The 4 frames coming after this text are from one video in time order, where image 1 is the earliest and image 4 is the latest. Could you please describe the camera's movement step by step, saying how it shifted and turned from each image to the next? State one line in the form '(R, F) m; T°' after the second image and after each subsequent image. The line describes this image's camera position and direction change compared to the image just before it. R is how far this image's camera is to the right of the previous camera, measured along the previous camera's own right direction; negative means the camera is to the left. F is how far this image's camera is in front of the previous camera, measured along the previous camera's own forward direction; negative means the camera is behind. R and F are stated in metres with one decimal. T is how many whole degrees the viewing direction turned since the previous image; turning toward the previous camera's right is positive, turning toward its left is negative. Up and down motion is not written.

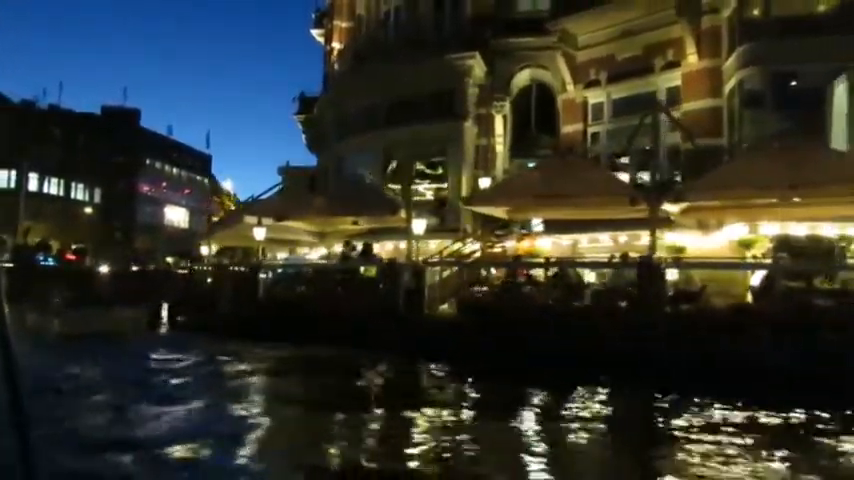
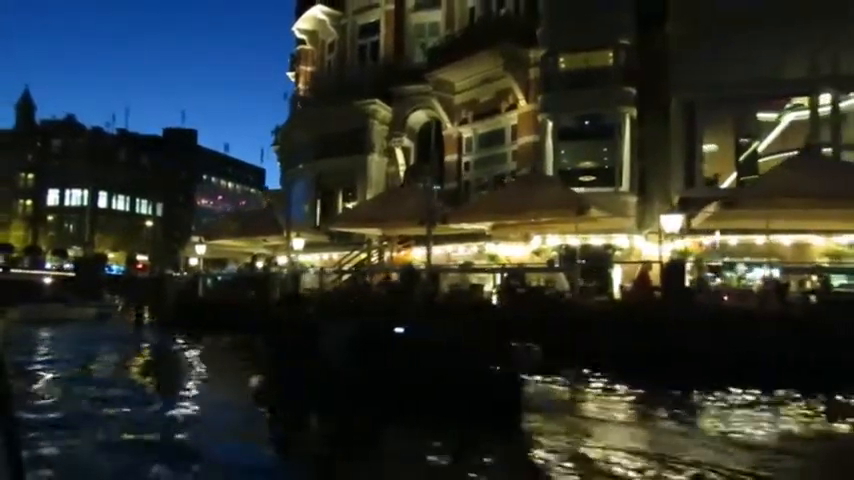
(+7.4, -5.0) m; -6°
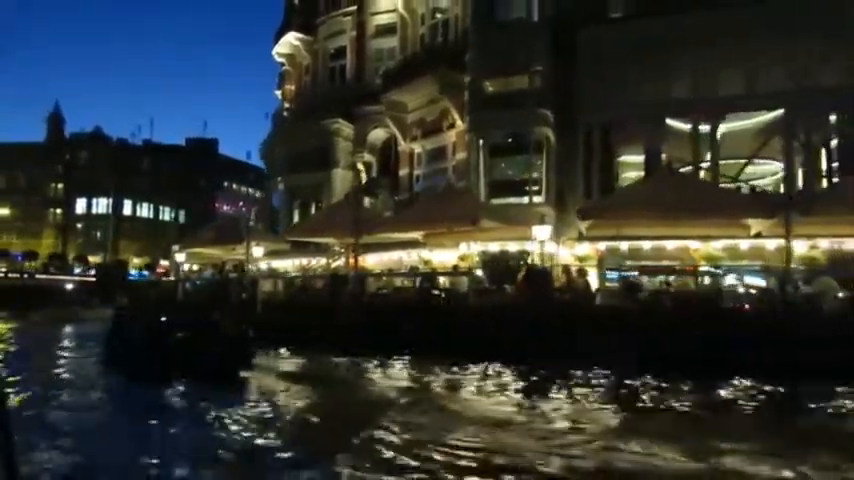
(+3.6, -2.6) m; -3°
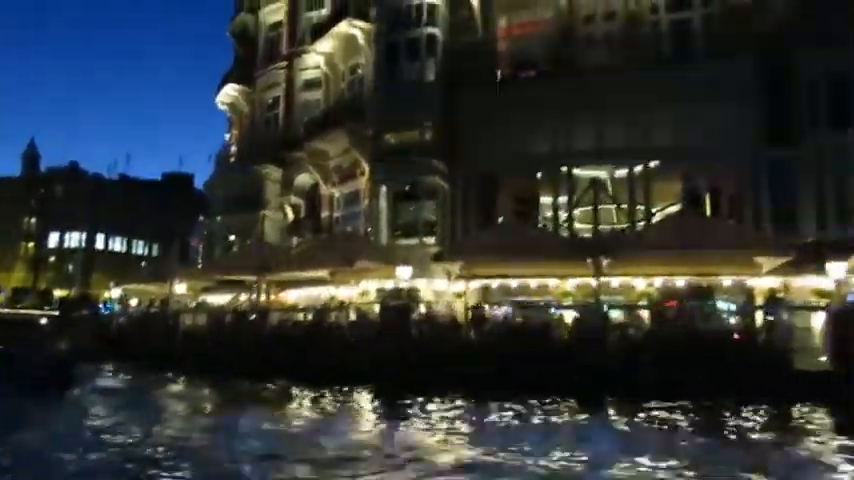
(+3.7, -2.6) m; +1°
